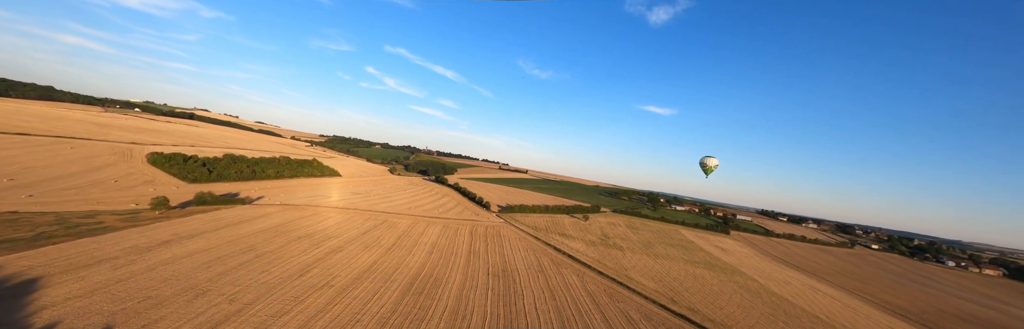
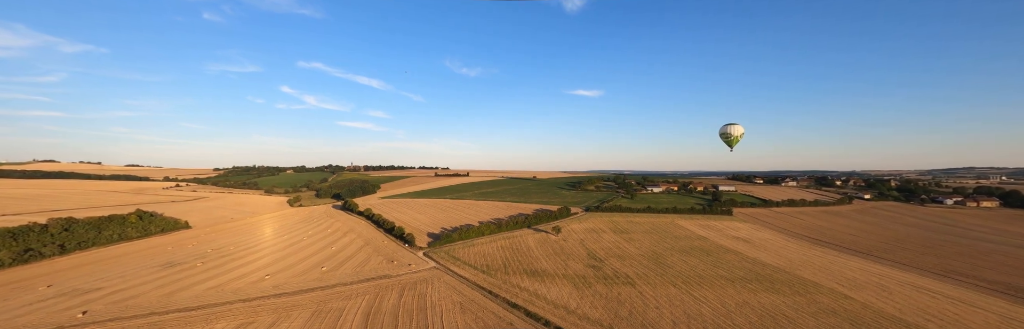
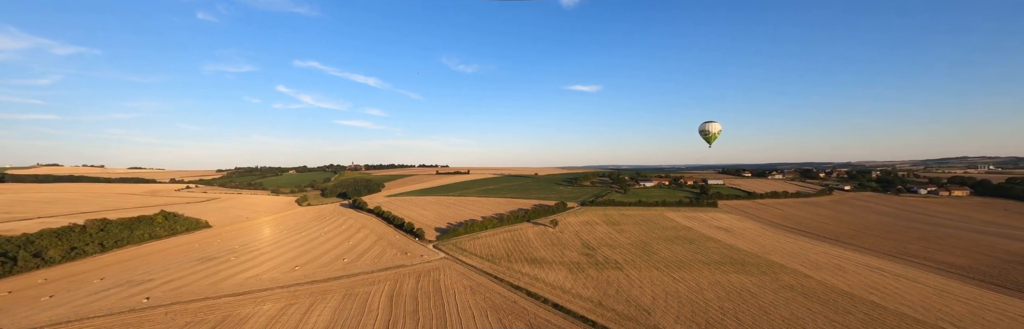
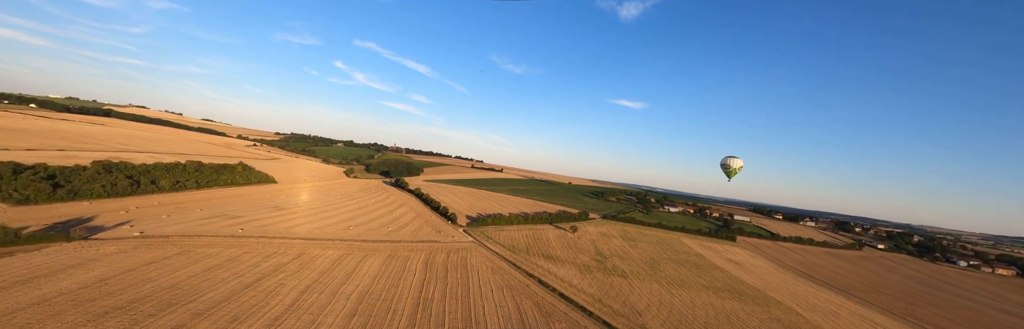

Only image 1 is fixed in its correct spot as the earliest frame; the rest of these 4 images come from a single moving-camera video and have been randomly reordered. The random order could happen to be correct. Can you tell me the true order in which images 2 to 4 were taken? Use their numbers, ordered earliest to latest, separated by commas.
4, 3, 2
